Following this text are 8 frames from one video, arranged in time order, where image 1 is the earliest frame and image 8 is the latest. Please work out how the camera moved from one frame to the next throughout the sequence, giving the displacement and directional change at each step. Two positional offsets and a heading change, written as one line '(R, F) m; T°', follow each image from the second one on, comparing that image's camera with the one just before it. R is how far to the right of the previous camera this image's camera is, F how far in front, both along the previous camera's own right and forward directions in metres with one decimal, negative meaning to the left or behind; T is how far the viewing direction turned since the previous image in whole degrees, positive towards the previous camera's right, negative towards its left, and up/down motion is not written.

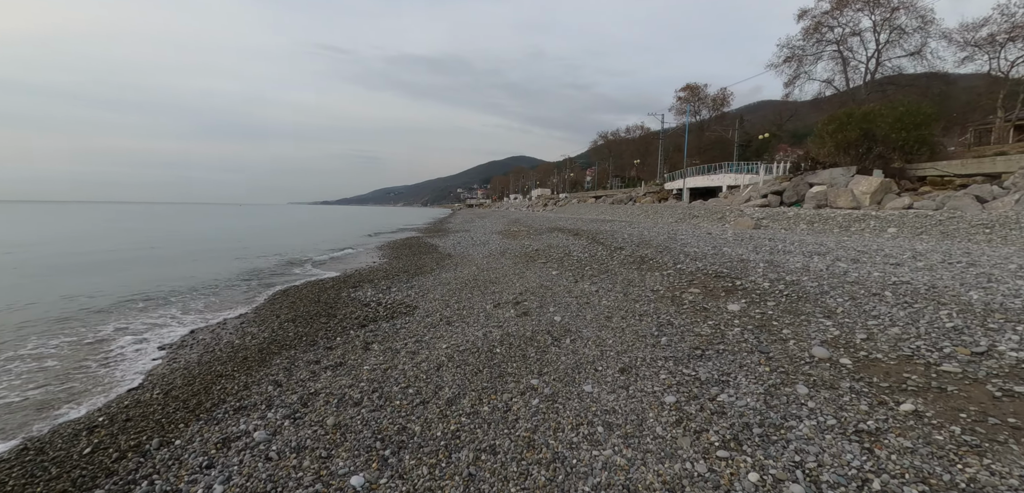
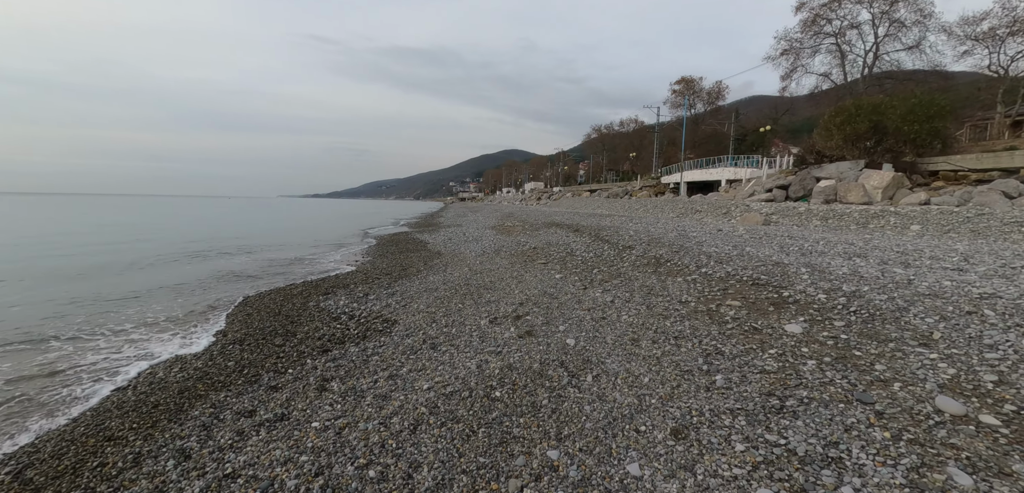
(-0.2, +1.7) m; +1°
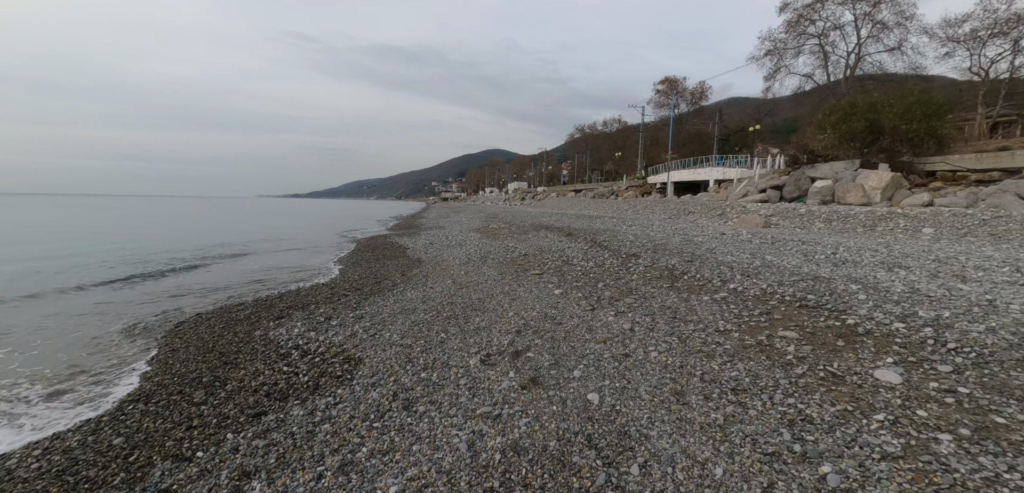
(-0.2, +1.7) m; +2°
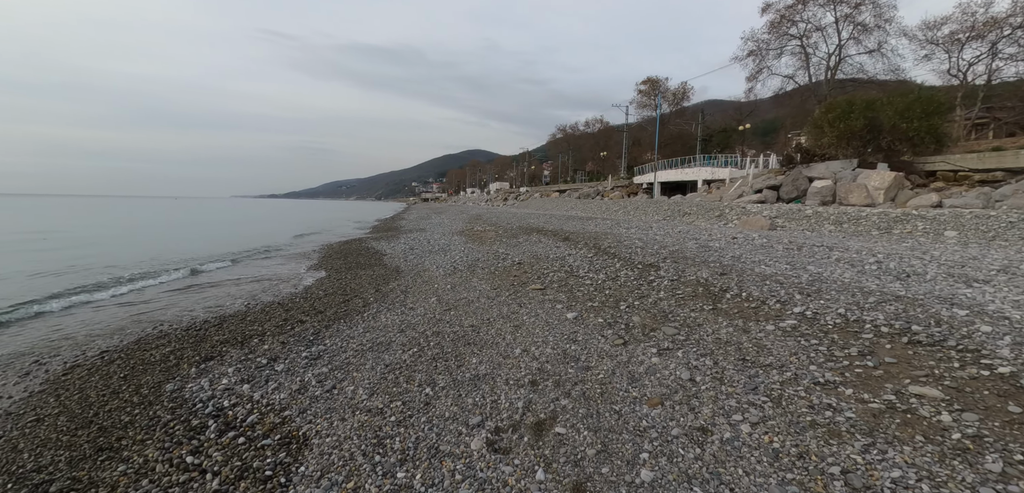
(-0.4, +2.0) m; +3°
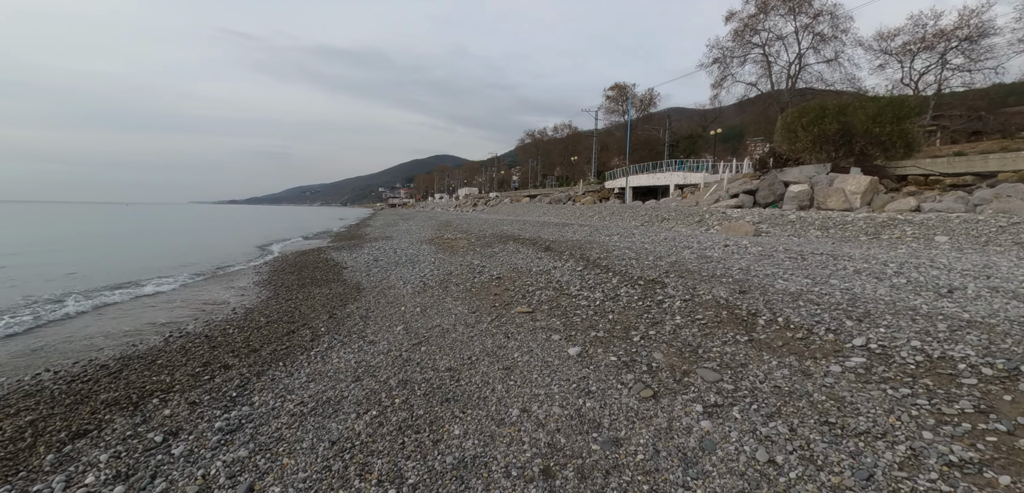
(-0.3, +1.7) m; +4°
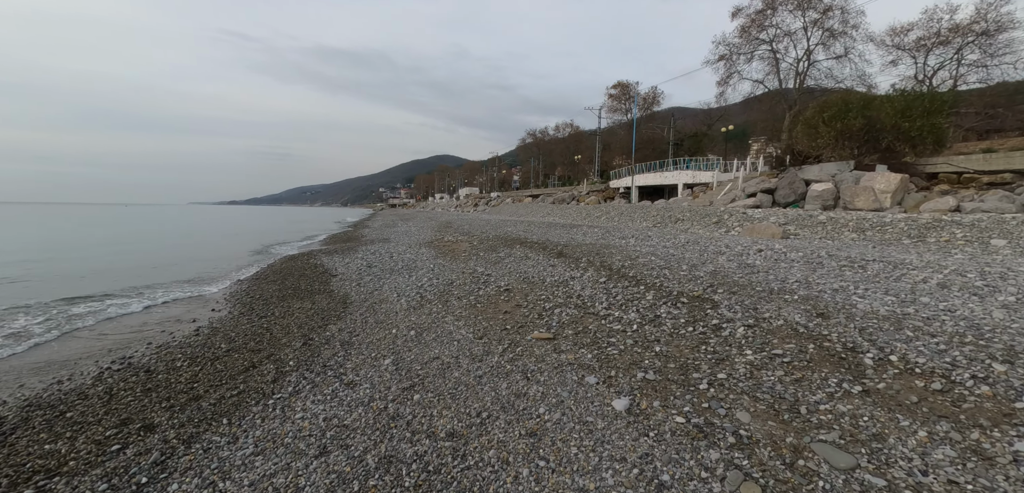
(-0.3, +1.7) m; 0°
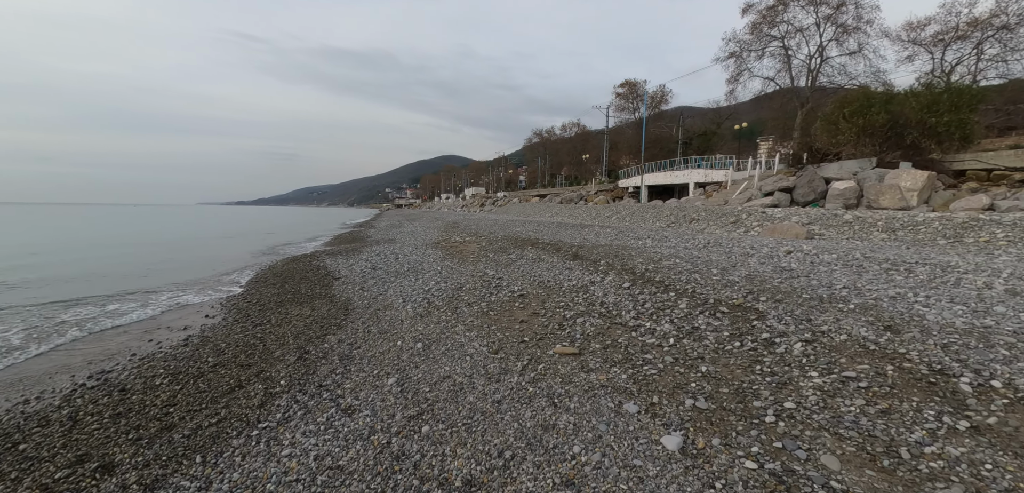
(-0.2, +0.8) m; -1°
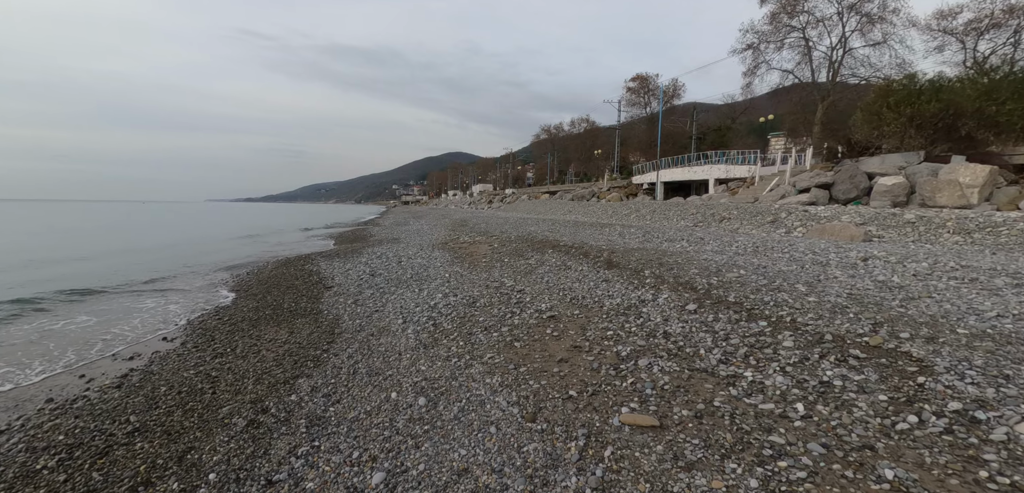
(-0.4, +2.0) m; -1°
